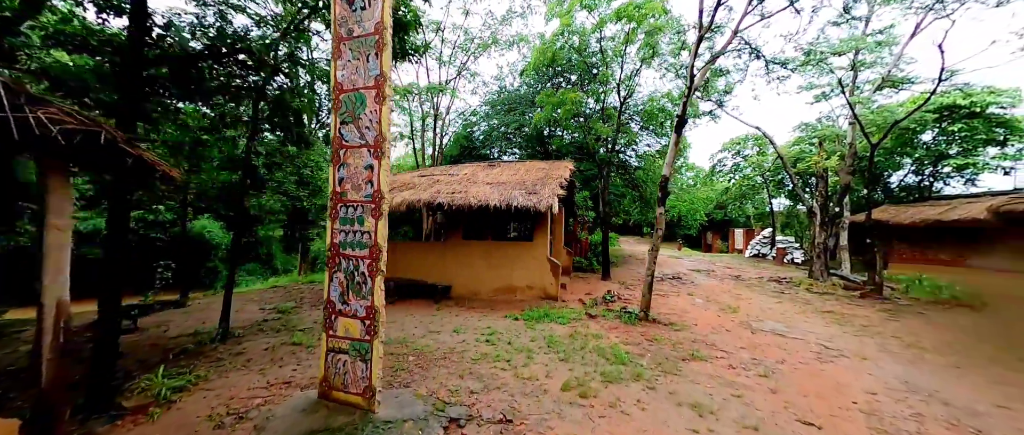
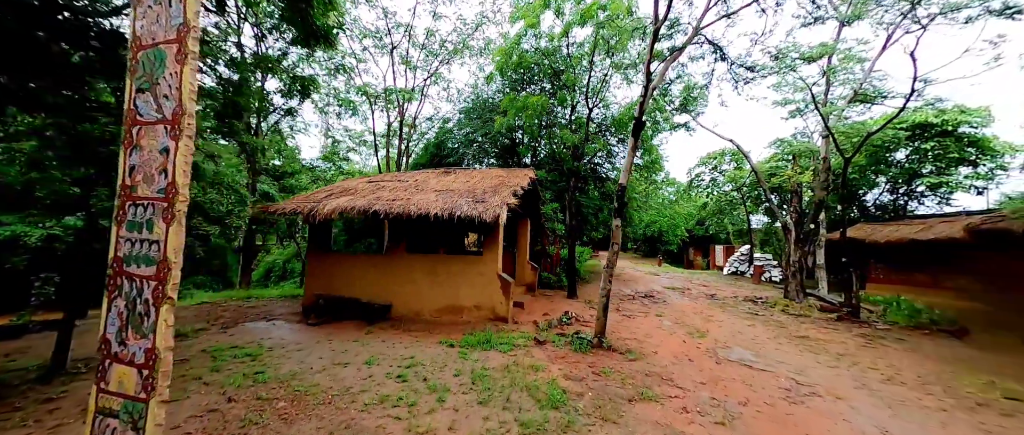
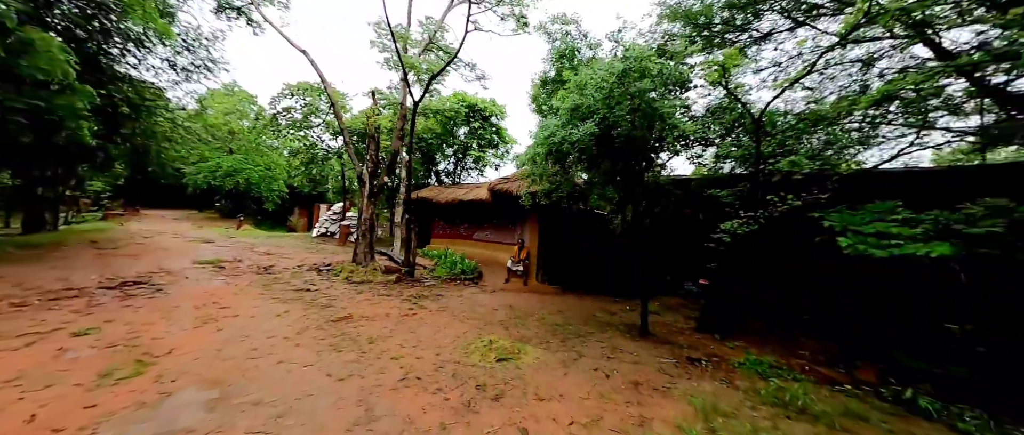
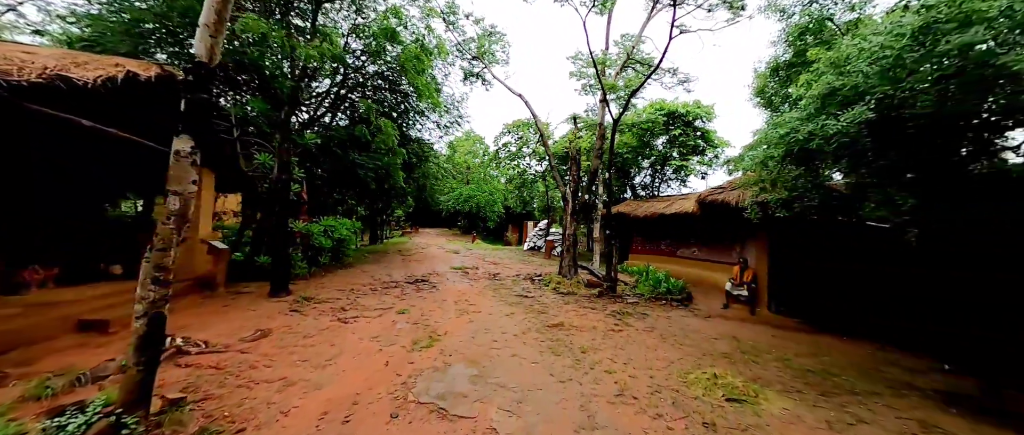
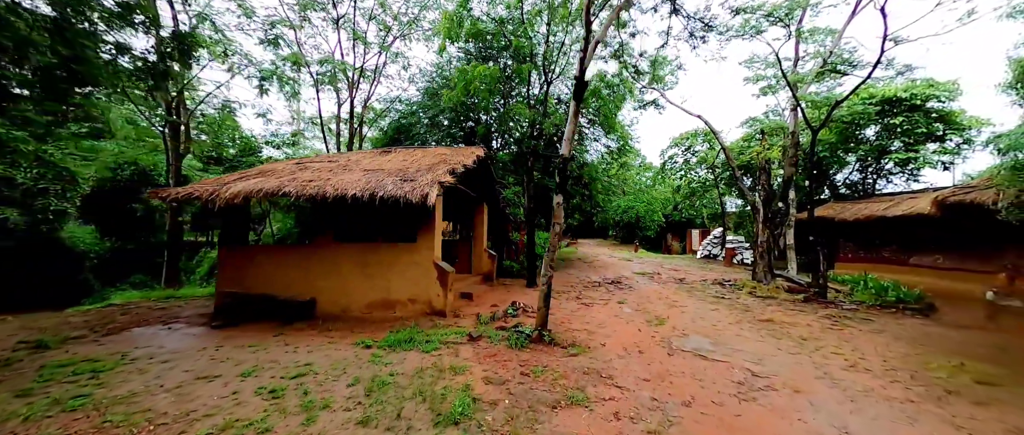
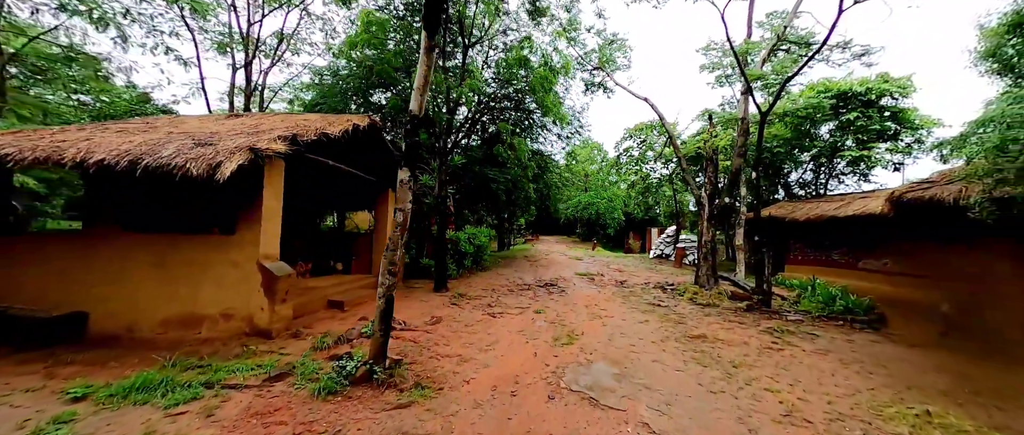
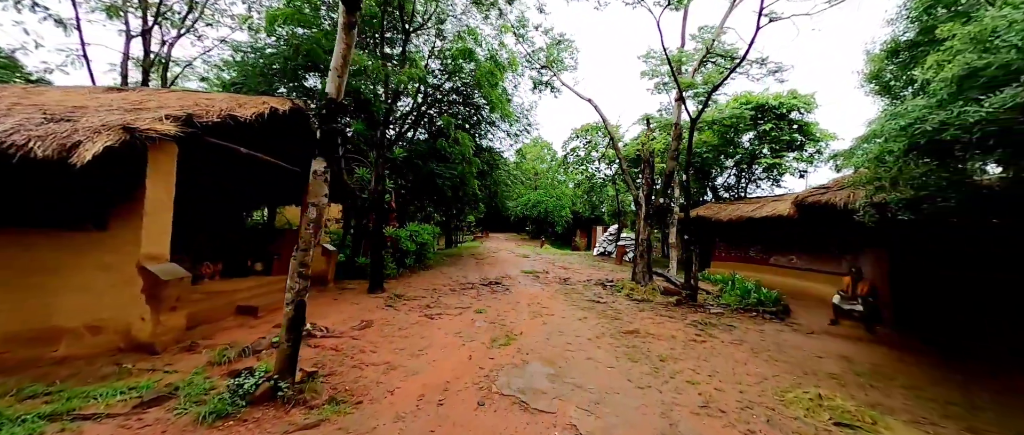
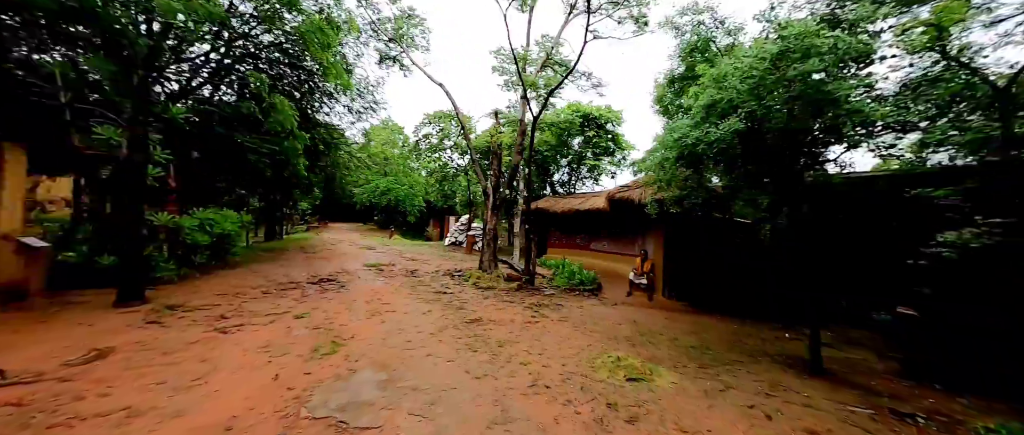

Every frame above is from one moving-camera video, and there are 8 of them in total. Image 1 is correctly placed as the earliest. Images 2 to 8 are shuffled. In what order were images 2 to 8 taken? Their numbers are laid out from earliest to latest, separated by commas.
2, 5, 6, 7, 4, 8, 3
